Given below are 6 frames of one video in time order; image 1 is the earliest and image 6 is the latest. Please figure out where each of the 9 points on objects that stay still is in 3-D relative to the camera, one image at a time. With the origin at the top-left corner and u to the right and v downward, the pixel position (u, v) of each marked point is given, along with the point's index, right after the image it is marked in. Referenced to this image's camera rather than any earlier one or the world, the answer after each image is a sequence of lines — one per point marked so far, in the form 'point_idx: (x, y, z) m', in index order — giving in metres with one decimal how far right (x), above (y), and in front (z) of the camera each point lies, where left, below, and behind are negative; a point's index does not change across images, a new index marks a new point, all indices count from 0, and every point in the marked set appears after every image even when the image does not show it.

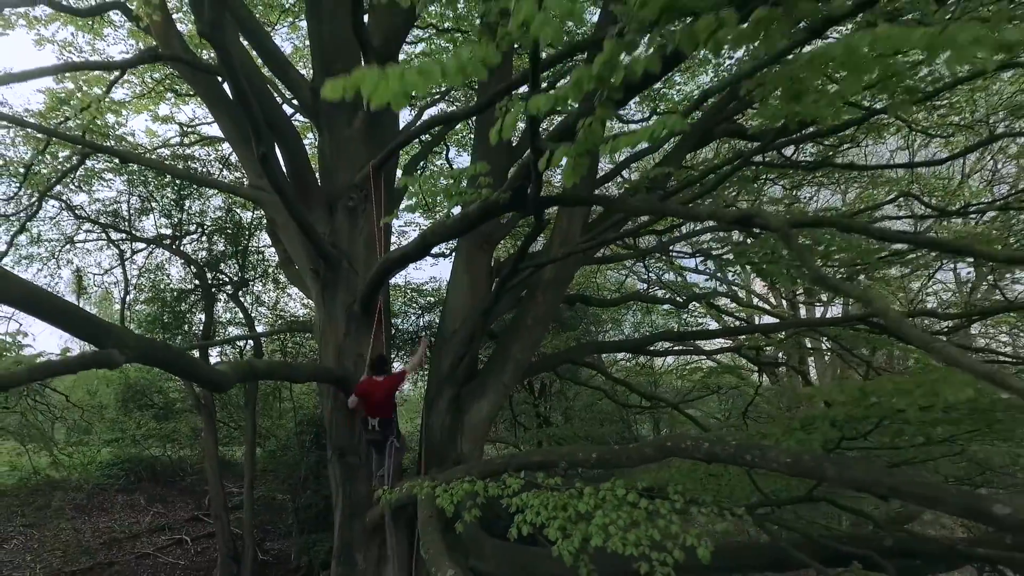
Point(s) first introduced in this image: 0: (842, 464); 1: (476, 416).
0: (+1.2, -0.7, +2.2) m
1: (-0.3, -1.1, +5.0) m
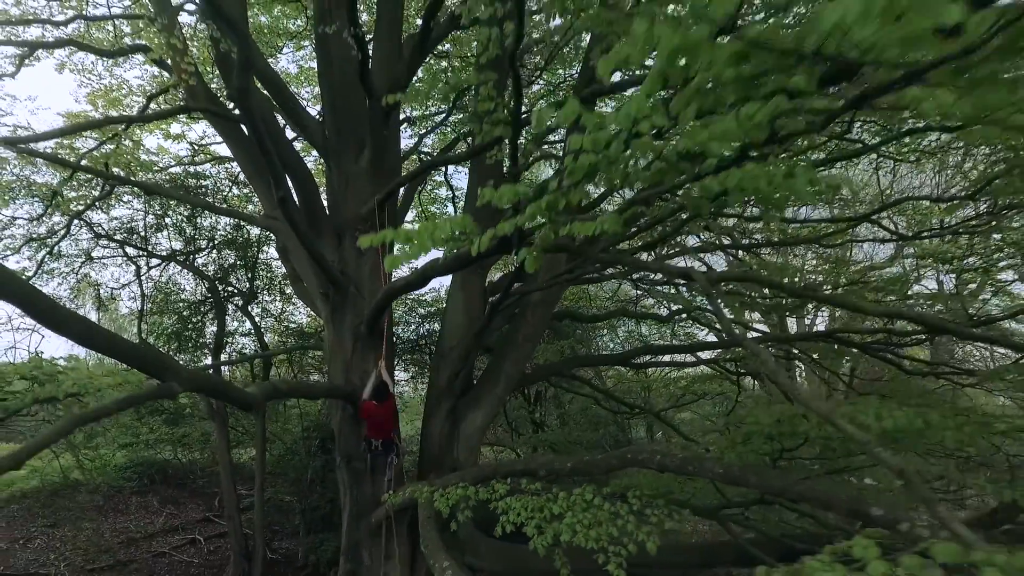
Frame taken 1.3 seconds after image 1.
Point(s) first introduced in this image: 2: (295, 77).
0: (+1.1, -0.8, +2.7) m
1: (-0.4, -1.3, +5.5) m
2: (-3.9, +3.9, +10.7) m
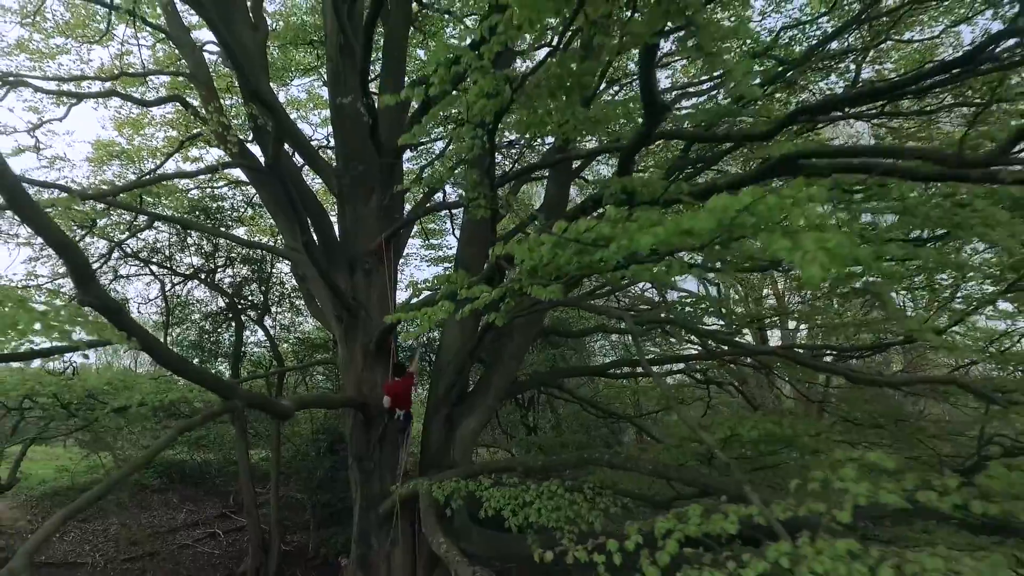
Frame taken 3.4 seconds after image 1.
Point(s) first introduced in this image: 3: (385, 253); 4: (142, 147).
0: (+1.0, -1.1, +3.5) m
1: (-0.5, -1.5, +6.3) m
2: (-4.0, +3.6, +11.5) m
3: (-1.2, +0.3, +5.8) m
4: (-6.2, +2.4, +9.9) m
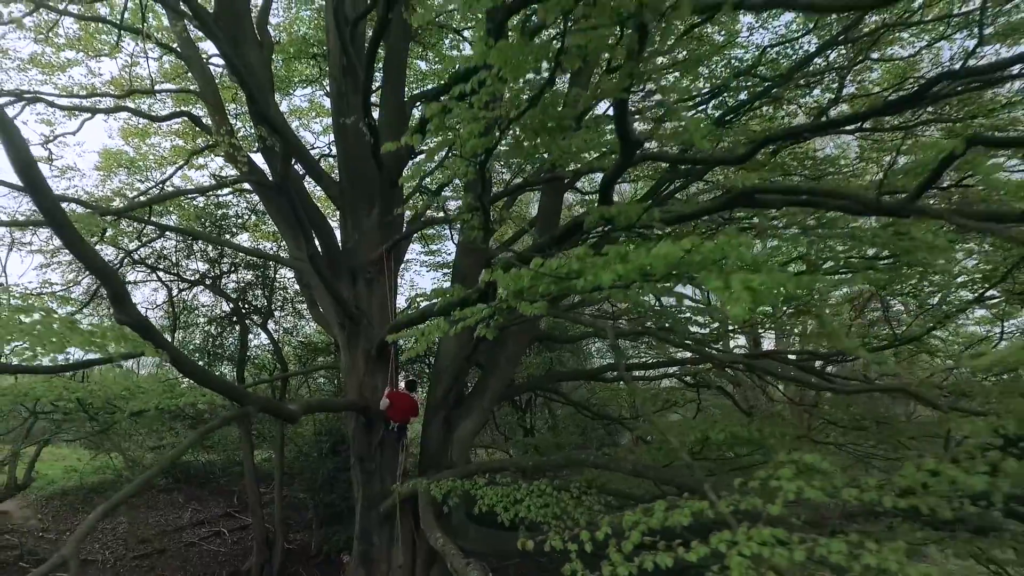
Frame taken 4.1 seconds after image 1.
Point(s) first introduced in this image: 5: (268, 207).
0: (+1.0, -1.2, +3.7) m
1: (-0.5, -1.6, +6.5) m
2: (-4.1, +3.5, +11.8) m
3: (-1.3, +0.3, +6.1) m
4: (-6.3, +2.3, +10.2) m
5: (-2.3, +0.8, +5.6) m
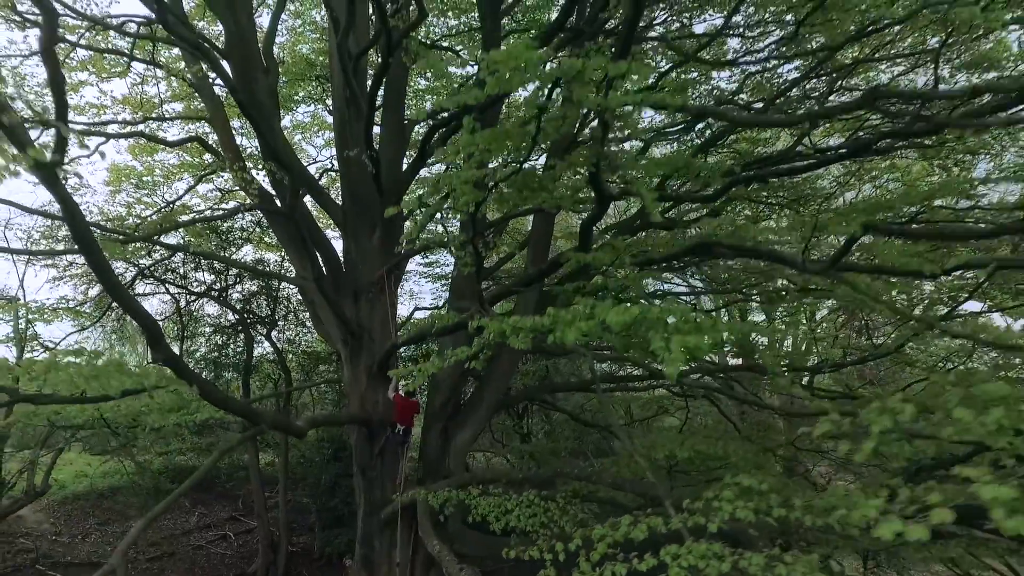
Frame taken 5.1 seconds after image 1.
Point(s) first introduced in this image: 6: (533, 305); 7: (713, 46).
0: (+0.9, -1.4, +4.1) m
1: (-0.6, -1.8, +6.9) m
2: (-4.2, +3.3, +12.2) m
3: (-1.4, +0.1, +6.5) m
4: (-6.3, +2.1, +10.6) m
5: (-2.4, +0.6, +6.0) m
6: (+0.2, -0.2, +5.1) m
7: (+2.4, +2.9, +7.1) m
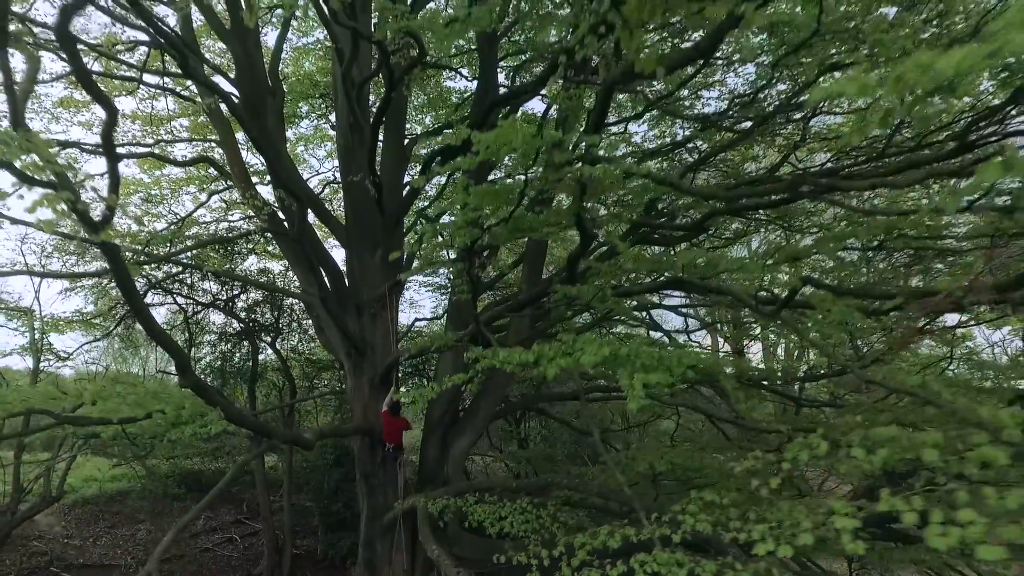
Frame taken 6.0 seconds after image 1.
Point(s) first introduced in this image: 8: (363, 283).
0: (+0.8, -1.5, +4.4) m
1: (-0.7, -1.9, +7.2) m
2: (-4.2, +3.1, +12.5) m
3: (-1.4, -0.1, +6.8) m
4: (-6.4, +1.9, +10.9) m
5: (-2.4, +0.4, +6.3) m
6: (+0.1, -0.3, +5.4) m
7: (+2.3, +2.7, +7.4) m
8: (-1.7, +0.1, +6.7) m
